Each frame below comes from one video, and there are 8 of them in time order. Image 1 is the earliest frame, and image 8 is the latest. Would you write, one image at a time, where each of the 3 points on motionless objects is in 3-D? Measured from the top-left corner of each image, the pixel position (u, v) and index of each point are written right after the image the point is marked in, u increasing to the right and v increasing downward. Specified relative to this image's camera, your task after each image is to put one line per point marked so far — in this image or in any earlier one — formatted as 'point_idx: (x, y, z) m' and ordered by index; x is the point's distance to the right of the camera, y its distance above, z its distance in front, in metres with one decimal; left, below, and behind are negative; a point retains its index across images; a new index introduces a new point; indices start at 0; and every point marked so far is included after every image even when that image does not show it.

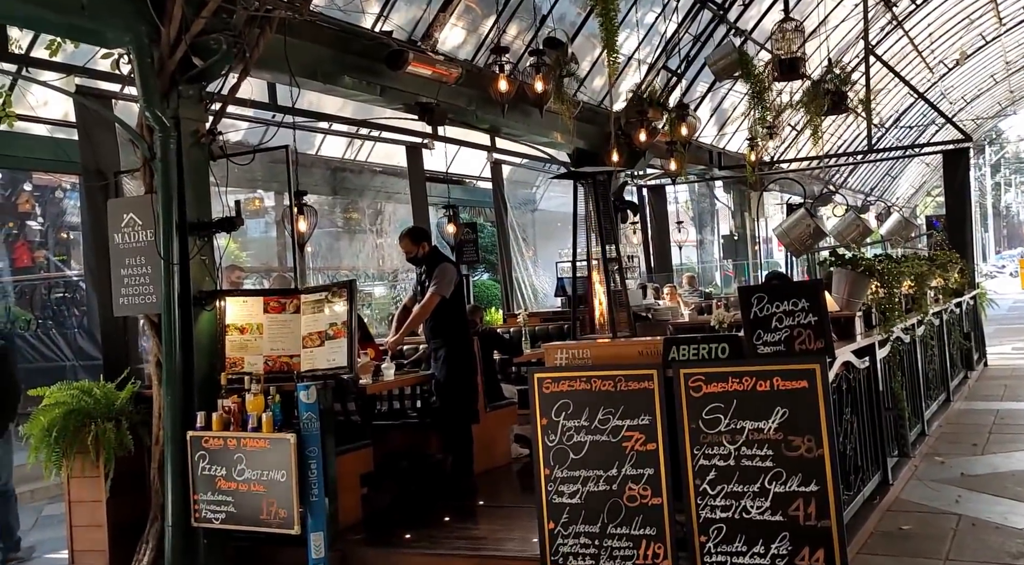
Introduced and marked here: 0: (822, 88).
0: (+2.9, +1.9, +8.9) m
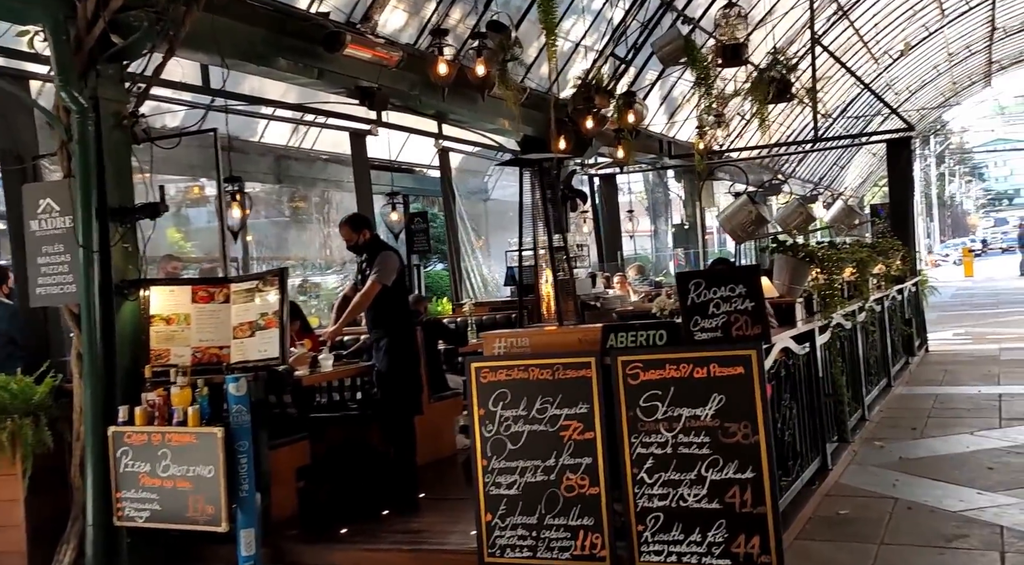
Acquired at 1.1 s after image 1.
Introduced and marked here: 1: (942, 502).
0: (+2.4, +2.0, +8.9) m
1: (+2.1, -1.1, +4.7) m
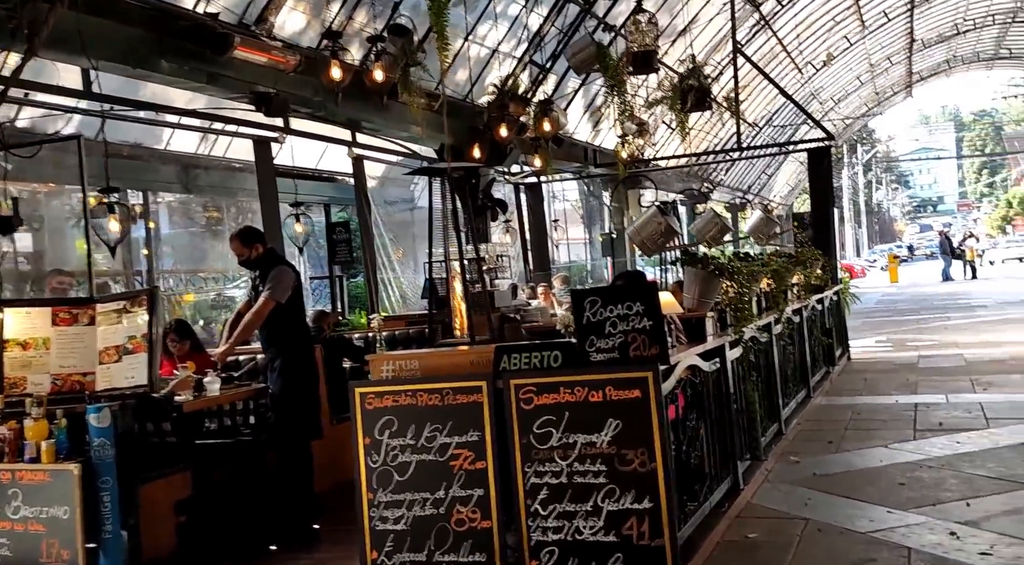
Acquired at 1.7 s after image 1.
0: (+1.6, +1.9, +8.8) m
1: (+1.7, -1.2, +4.5) m
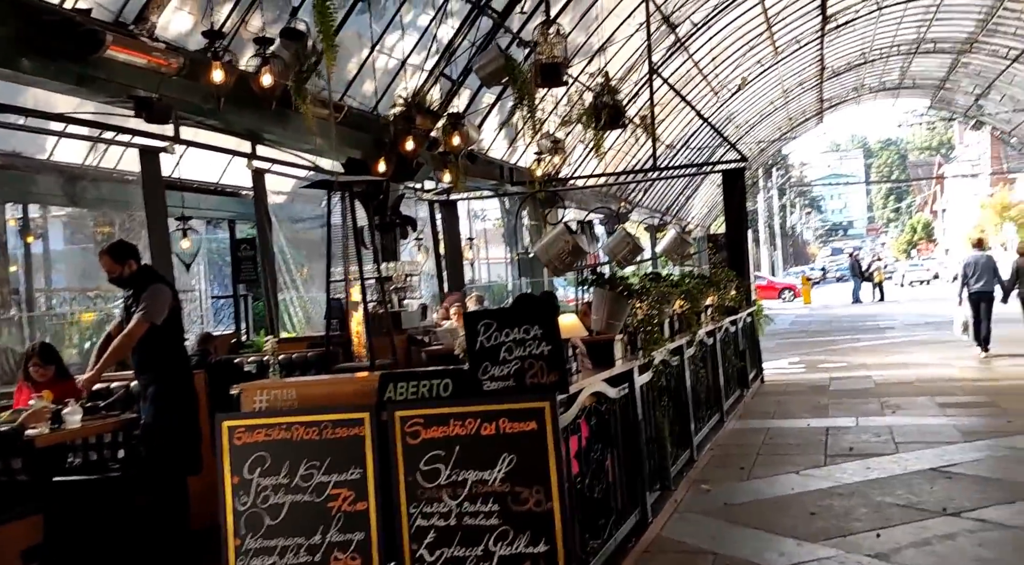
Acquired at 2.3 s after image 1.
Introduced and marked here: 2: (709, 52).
0: (+0.8, +1.7, +8.7) m
1: (+1.2, -1.3, +4.3) m
2: (+3.5, +4.1, +16.4) m
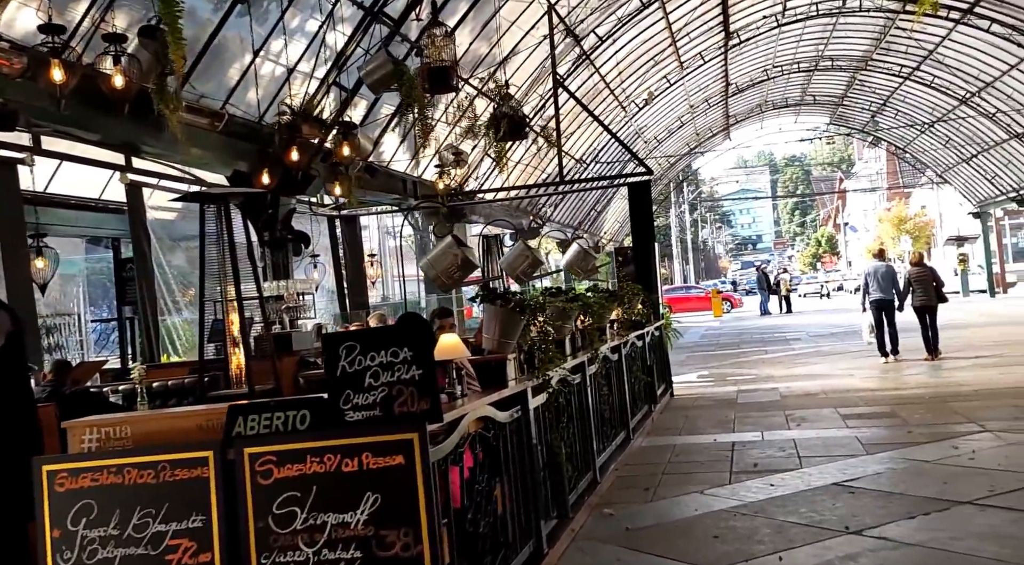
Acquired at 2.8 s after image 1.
0: (-0.1, +1.5, +8.4) m
1: (+0.7, -1.3, +4.1) m
2: (+1.8, +3.8, +16.4) m
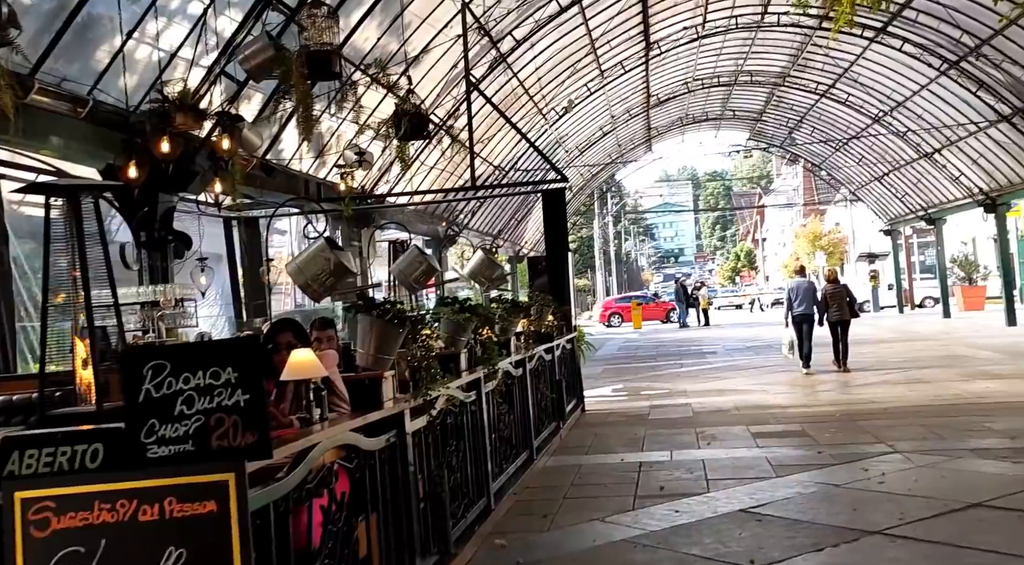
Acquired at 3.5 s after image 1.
0: (-1.0, +1.5, +7.9) m
1: (+0.1, -1.4, +3.6) m
2: (+0.4, +3.6, +16.1) m
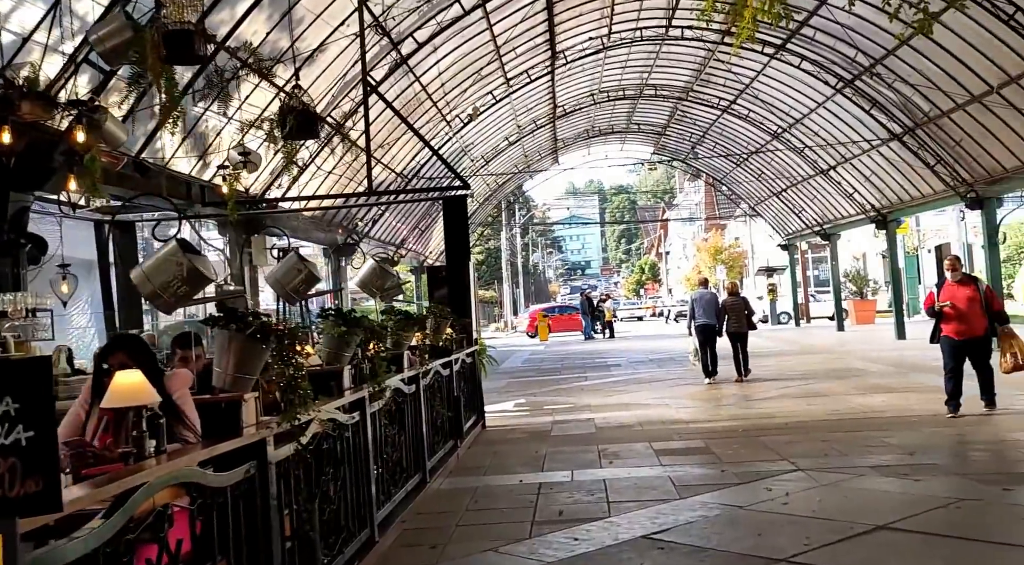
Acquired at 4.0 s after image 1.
0: (-1.8, +1.4, +7.4) m
1: (-0.3, -1.4, +3.1) m
2: (-1.3, +3.5, +15.6) m
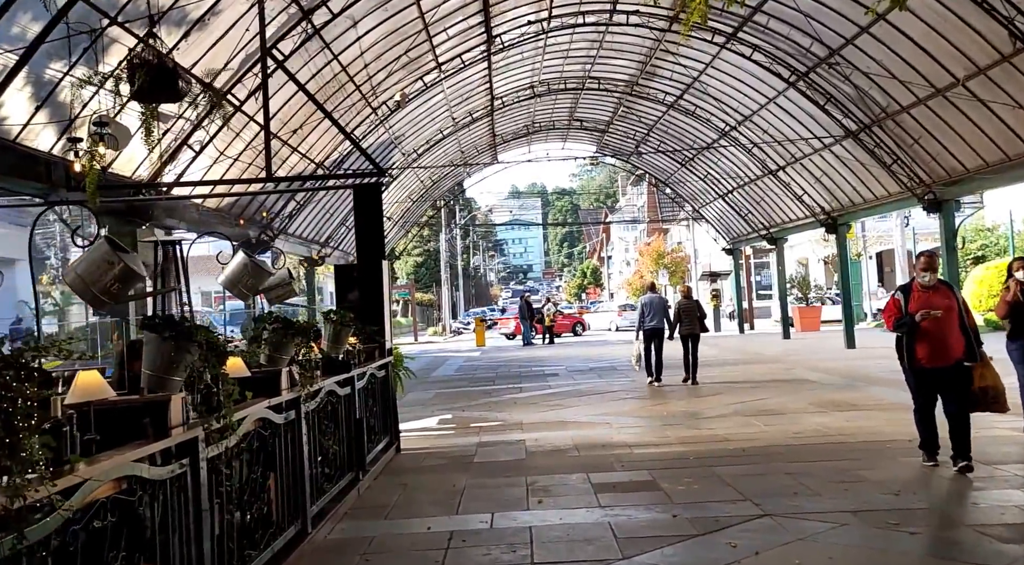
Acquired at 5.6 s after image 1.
0: (-2.4, +1.4, +5.8) m
1: (-0.6, -1.4, +1.7) m
2: (-2.3, +3.4, +14.1) m
